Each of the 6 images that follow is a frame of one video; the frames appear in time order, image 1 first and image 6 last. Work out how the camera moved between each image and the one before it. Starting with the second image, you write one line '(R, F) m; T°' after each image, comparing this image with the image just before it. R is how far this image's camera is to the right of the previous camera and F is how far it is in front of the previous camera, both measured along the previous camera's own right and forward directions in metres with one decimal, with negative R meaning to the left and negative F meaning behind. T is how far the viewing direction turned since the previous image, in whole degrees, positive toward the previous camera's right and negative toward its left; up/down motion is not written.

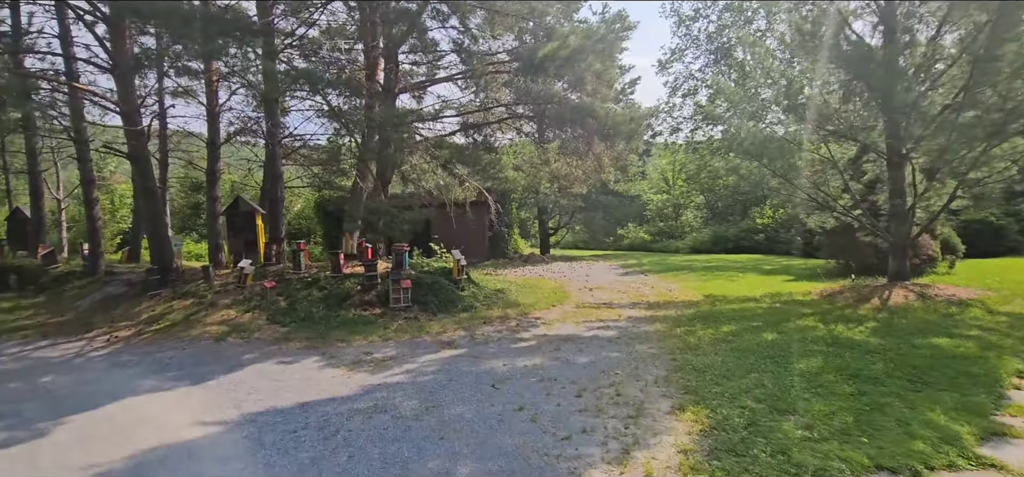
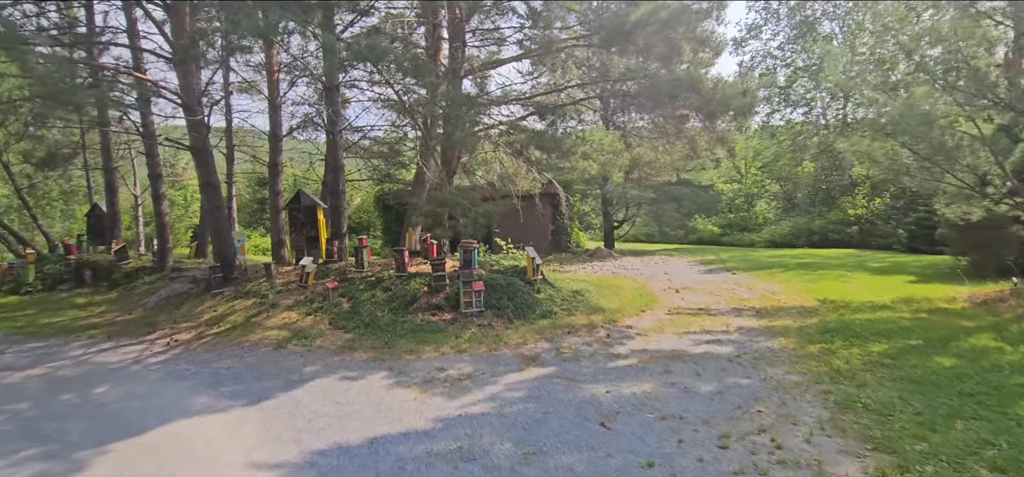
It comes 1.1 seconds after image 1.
(-0.5, +1.0) m; -6°
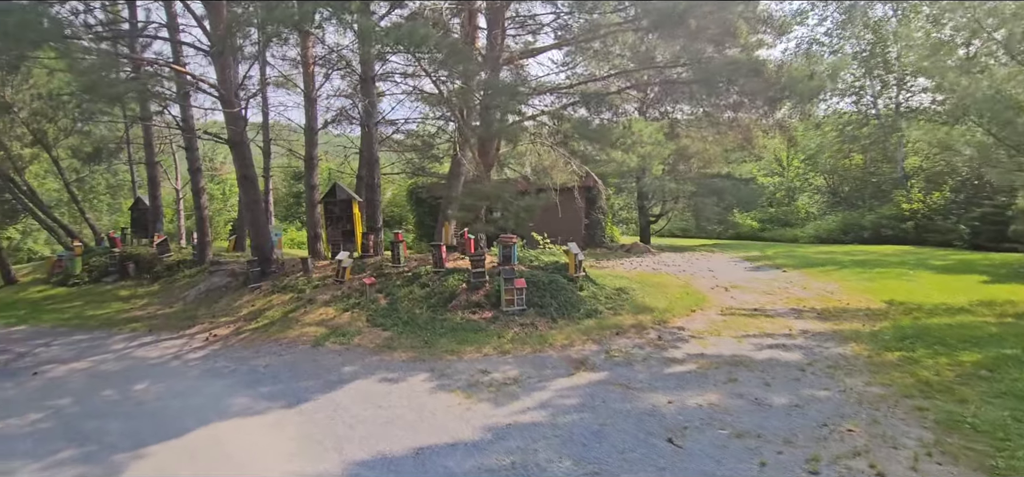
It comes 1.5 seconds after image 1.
(-0.2, +0.3) m; -3°
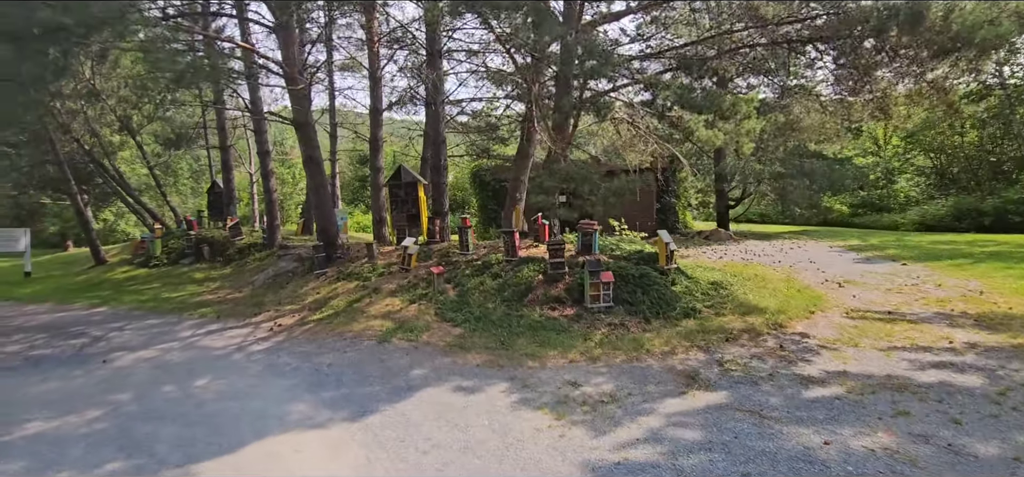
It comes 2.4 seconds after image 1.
(-0.3, +0.8) m; -7°
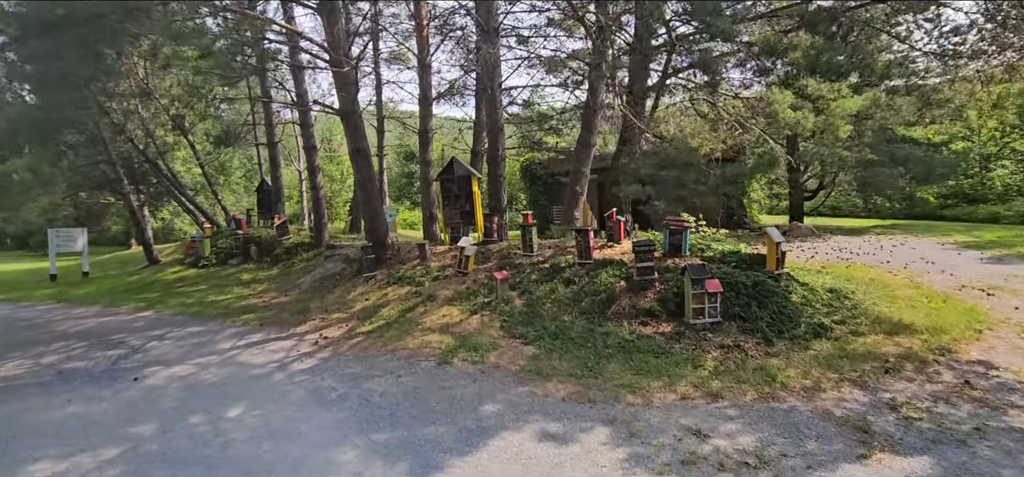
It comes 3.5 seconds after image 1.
(-0.4, +1.0) m; -5°
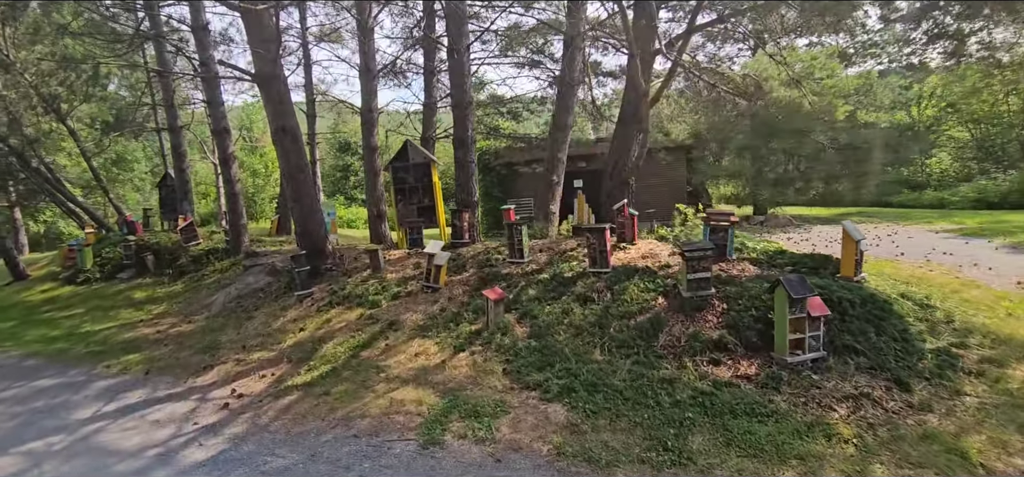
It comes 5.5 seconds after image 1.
(-0.5, +1.8) m; +7°
